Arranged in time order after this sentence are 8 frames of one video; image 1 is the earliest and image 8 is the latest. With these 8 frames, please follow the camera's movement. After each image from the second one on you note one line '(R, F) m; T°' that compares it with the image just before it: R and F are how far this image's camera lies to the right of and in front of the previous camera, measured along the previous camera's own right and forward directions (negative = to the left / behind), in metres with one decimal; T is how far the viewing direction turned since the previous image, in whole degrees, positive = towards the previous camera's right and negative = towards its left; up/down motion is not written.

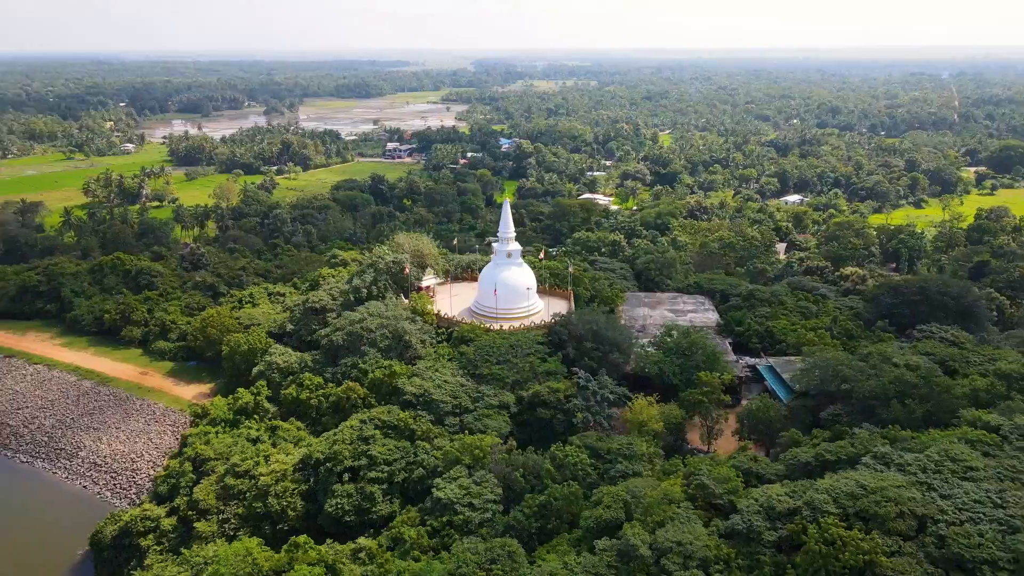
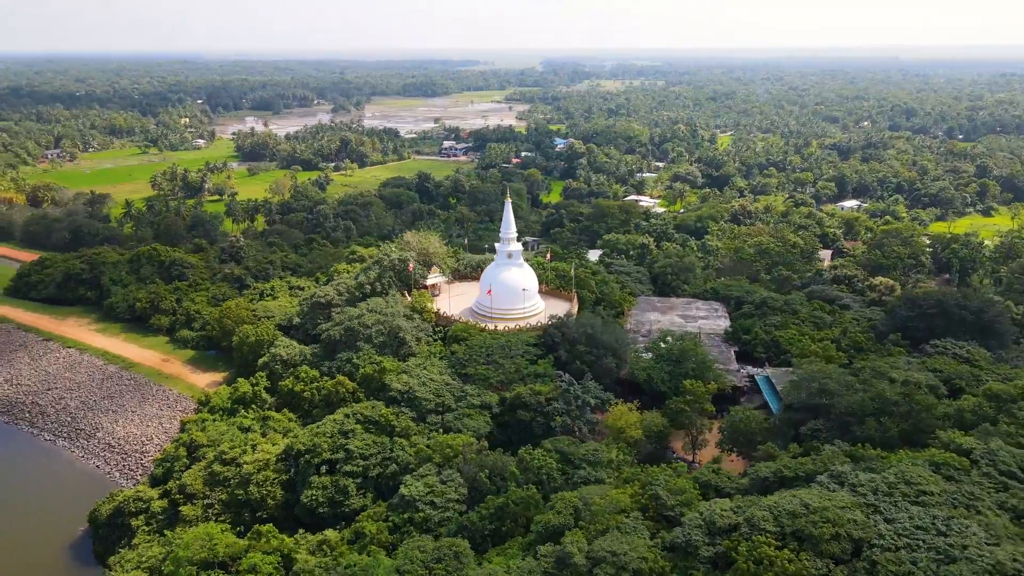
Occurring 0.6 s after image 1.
(+2.5, +0.1) m; -5°
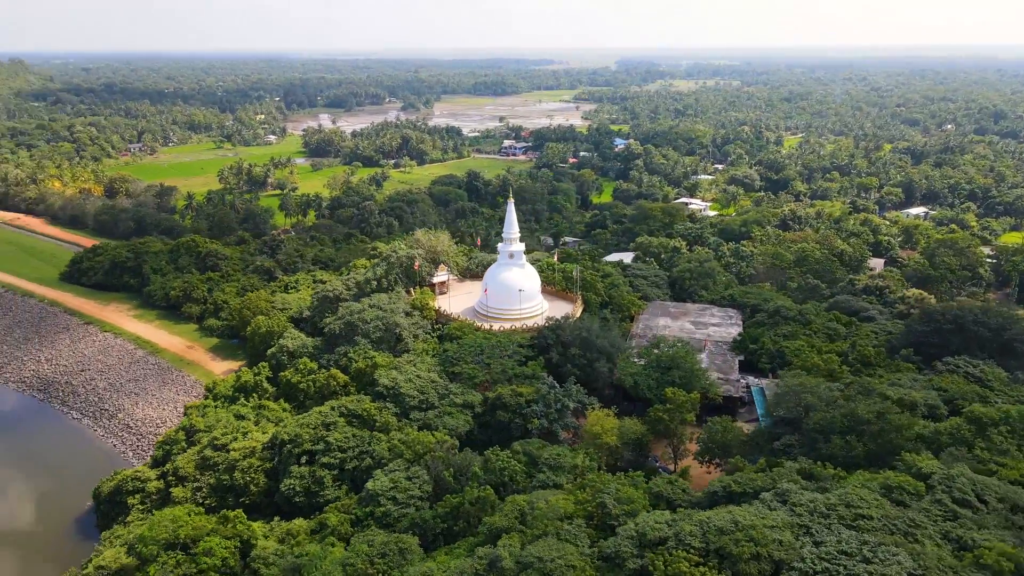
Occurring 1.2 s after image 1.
(+2.7, +0.2) m; -5°
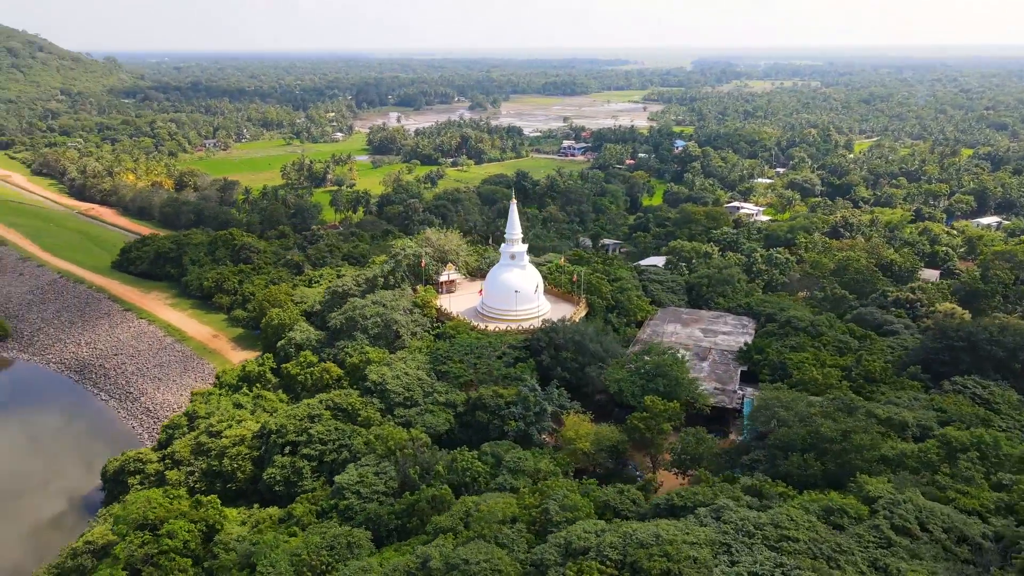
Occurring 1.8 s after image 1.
(+2.7, +0.2) m; -5°
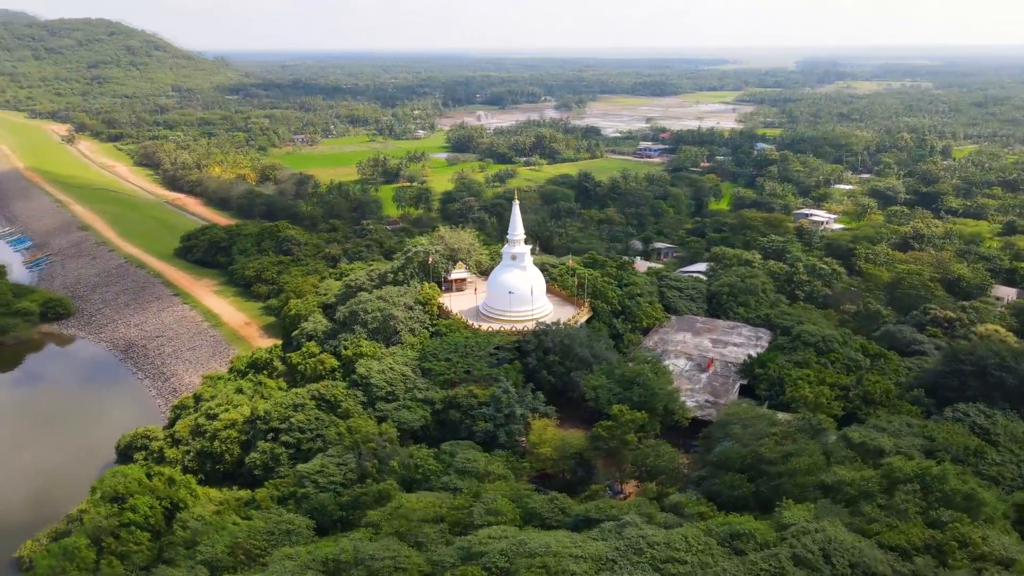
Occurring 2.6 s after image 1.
(+3.5, +0.2) m; -7°
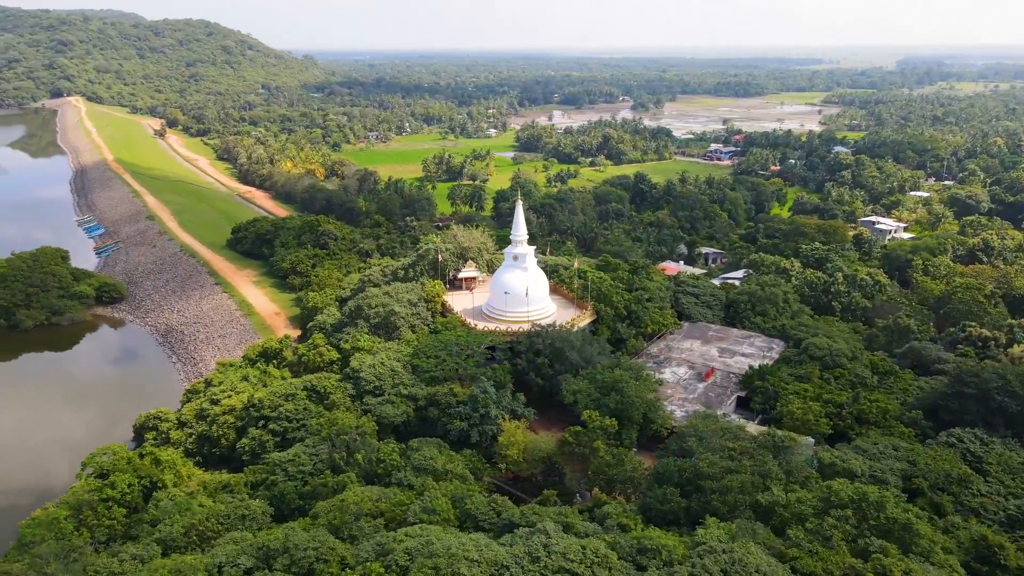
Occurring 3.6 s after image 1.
(+3.0, +0.2) m; -6°
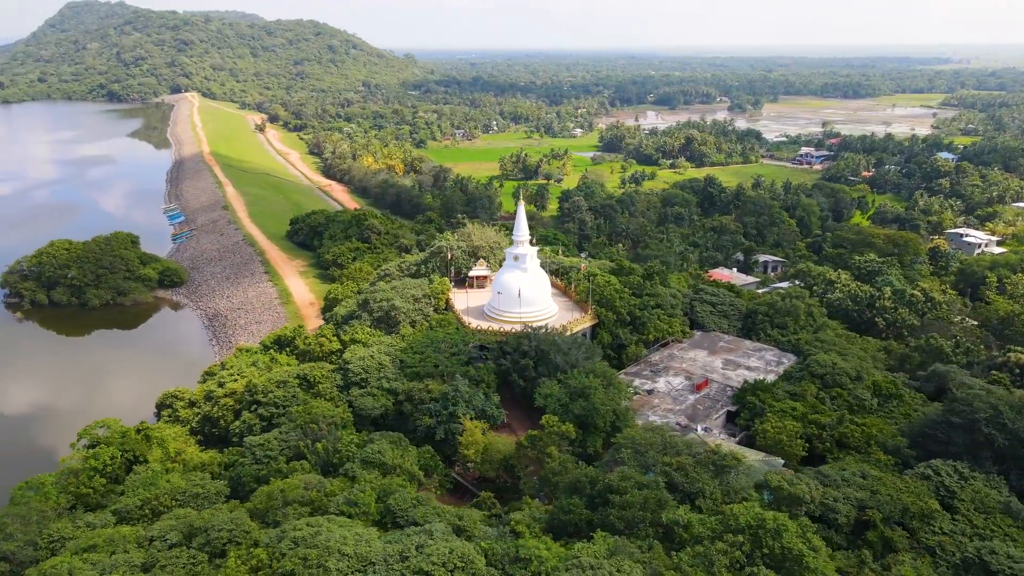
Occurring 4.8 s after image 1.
(+3.7, +0.3) m; -7°
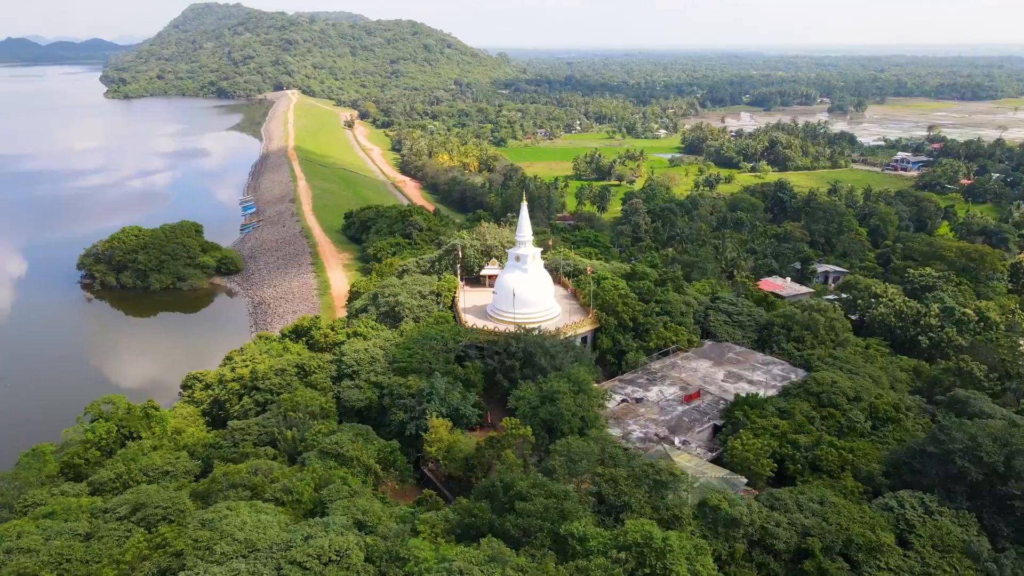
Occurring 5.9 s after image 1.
(+3.5, +0.3) m; -7°
